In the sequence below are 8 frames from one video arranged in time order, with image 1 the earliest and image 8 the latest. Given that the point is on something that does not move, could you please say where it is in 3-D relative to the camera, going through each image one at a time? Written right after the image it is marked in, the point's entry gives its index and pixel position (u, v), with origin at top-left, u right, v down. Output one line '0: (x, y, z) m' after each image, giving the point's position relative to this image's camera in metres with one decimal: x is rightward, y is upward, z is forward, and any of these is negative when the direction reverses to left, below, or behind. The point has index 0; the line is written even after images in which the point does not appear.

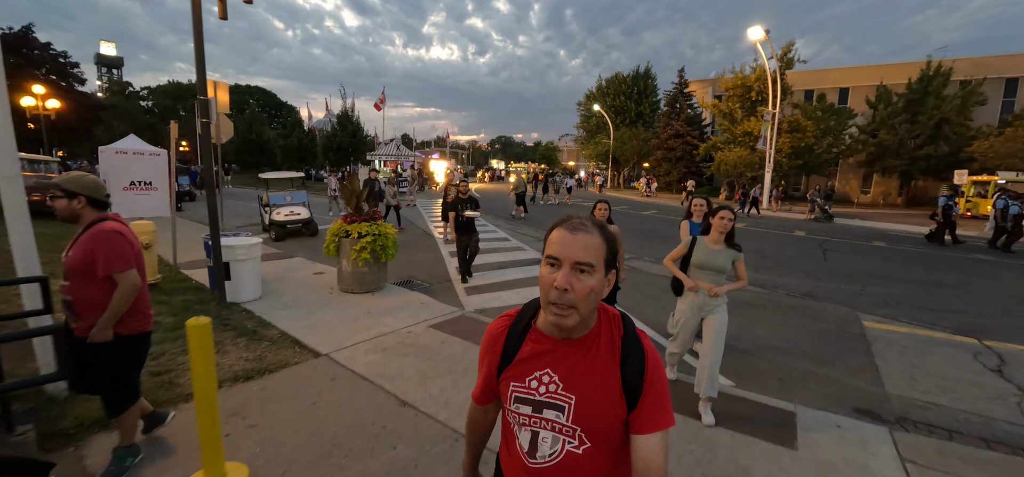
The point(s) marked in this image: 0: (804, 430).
0: (+2.2, -1.4, +3.2) m
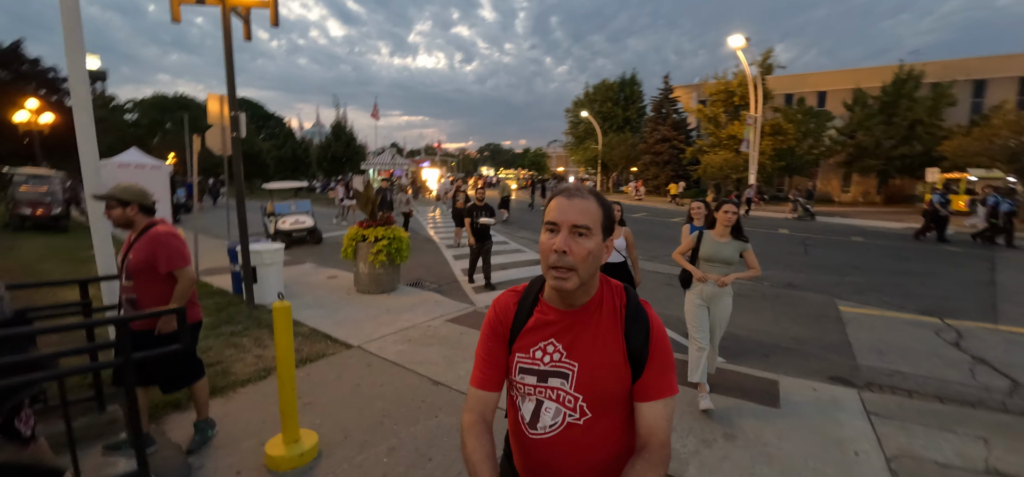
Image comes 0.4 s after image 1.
0: (+2.4, -1.4, +3.7) m
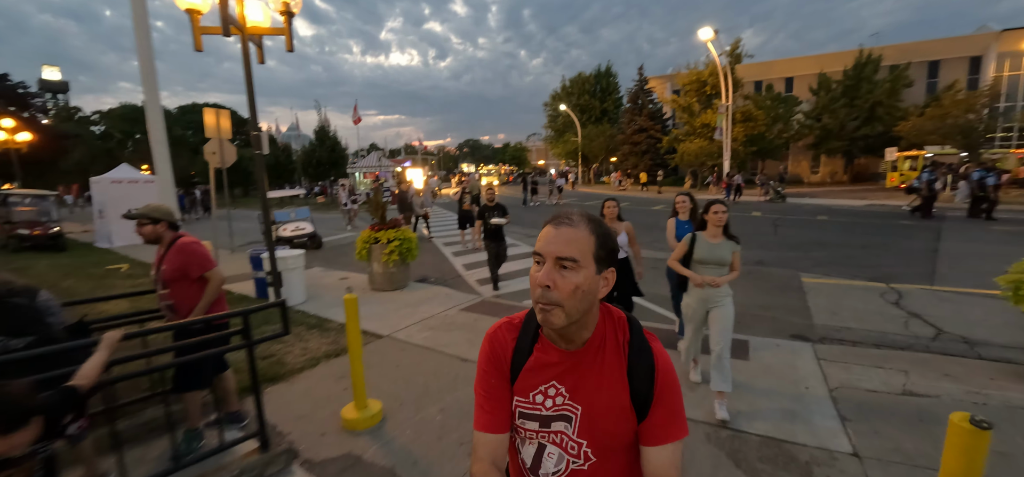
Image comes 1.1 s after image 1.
0: (+2.6, -1.2, +4.5) m
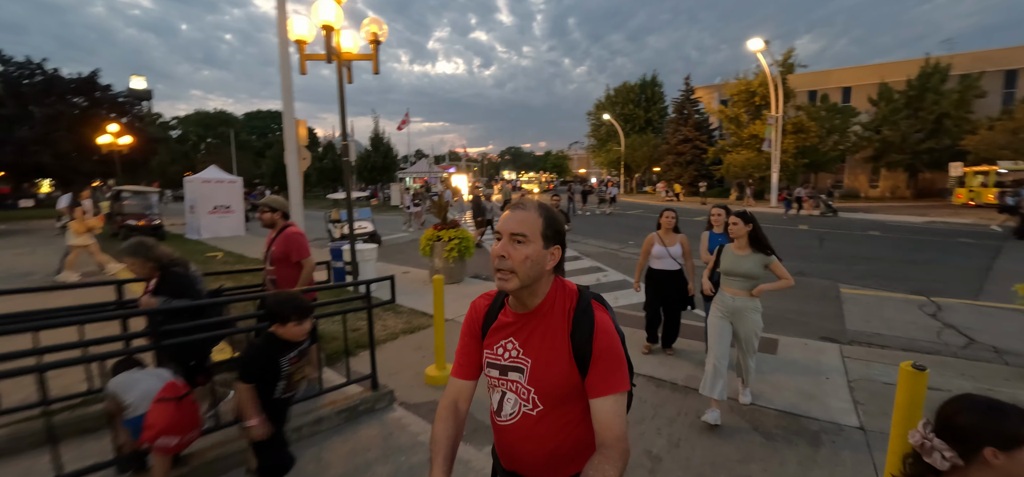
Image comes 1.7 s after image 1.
0: (+3.2, -1.3, +4.9) m
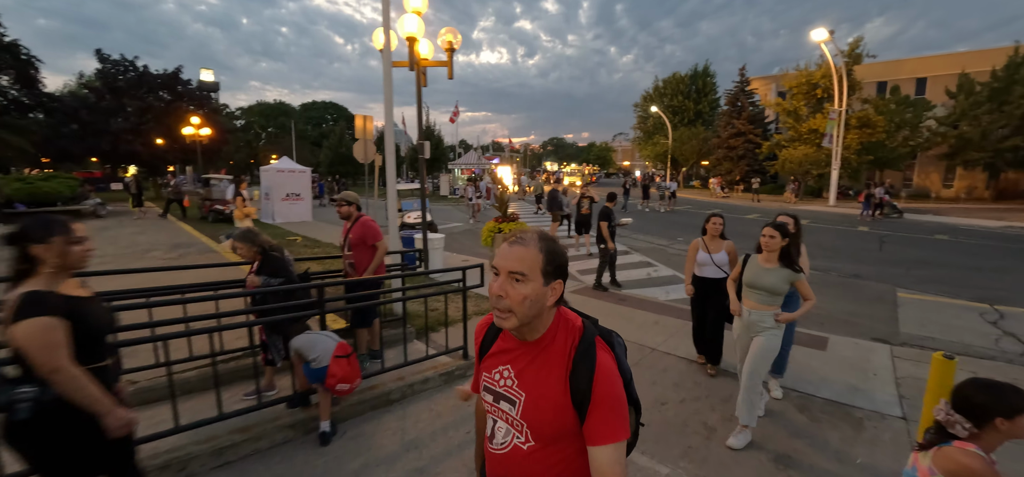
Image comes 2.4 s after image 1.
0: (+4.0, -1.3, +5.2) m
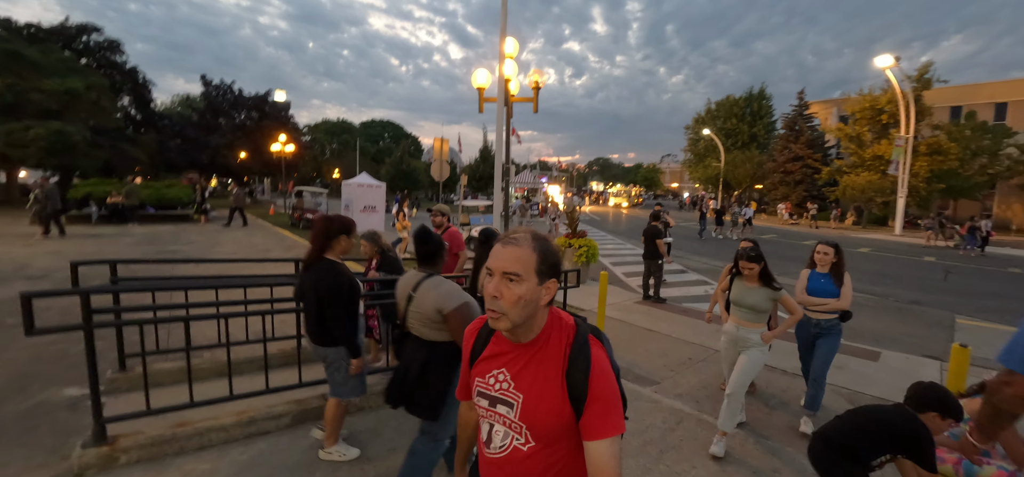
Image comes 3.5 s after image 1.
0: (+5.1, -1.6, +5.8) m
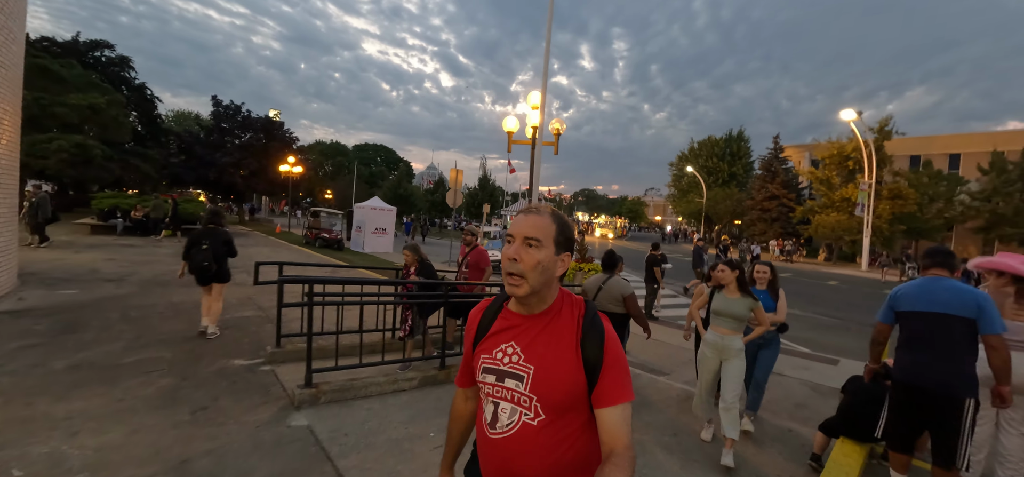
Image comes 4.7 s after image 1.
0: (+5.7, -2.1, +7.3) m
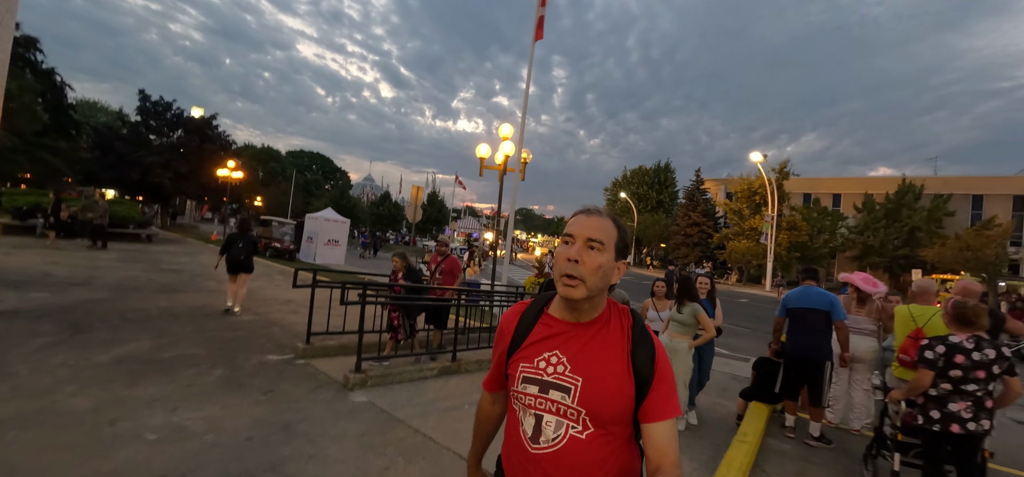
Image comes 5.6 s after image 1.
0: (+5.3, -2.7, +9.2) m
